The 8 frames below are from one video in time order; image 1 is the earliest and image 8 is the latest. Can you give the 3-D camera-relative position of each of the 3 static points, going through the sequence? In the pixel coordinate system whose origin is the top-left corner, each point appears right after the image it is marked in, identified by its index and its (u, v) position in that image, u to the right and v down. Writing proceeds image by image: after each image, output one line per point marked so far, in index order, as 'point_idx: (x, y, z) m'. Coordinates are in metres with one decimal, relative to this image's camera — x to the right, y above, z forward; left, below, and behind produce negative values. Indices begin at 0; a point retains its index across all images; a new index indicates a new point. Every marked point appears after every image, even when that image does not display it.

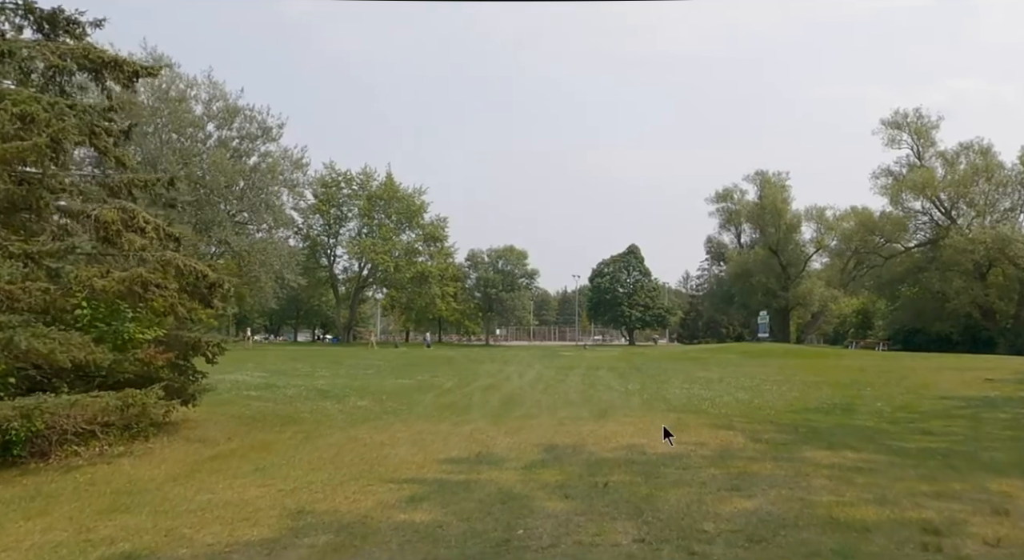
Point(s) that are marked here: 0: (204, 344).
0: (-3.9, -0.8, +9.5) m
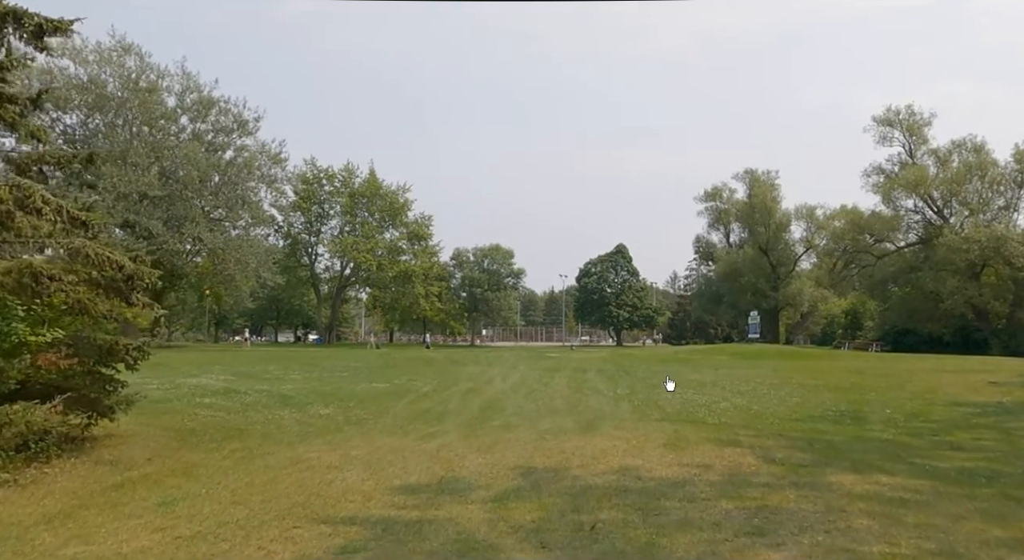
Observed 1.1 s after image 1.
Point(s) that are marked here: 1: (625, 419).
0: (-4.2, -0.7, +8.1) m
1: (+1.9, -2.3, +12.2) m
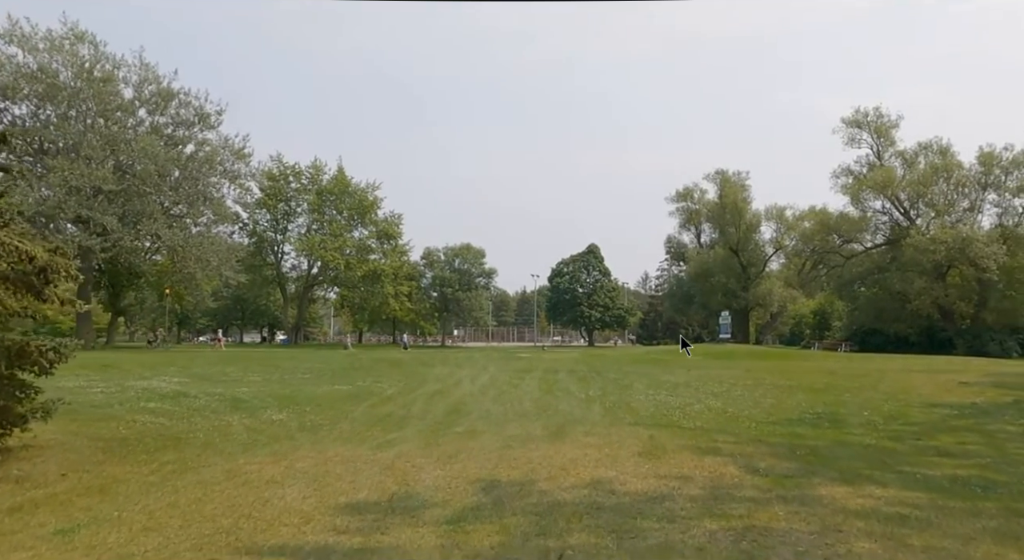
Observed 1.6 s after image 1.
0: (-4.6, -0.7, +7.2) m
1: (+1.3, -2.2, +11.6) m
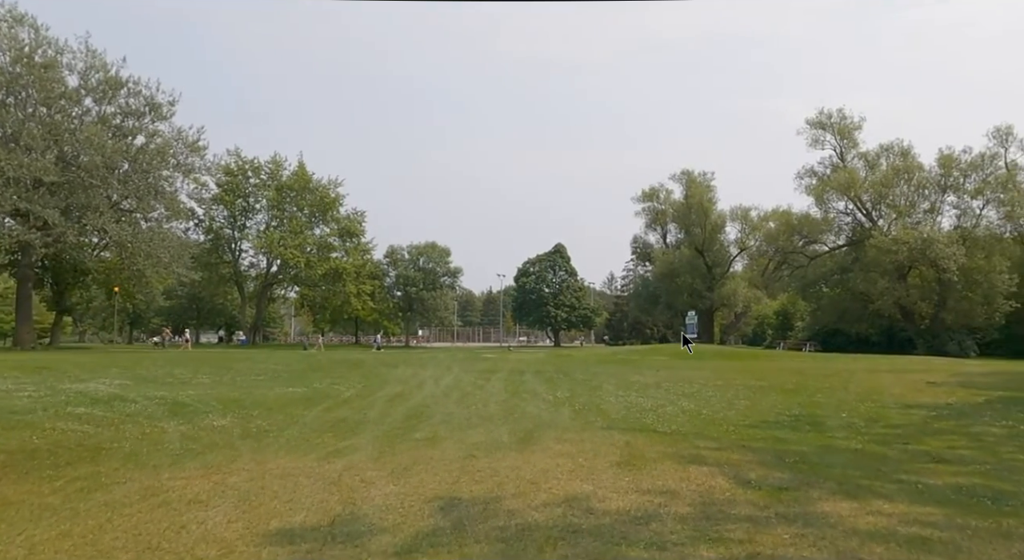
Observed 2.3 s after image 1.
0: (-4.9, -0.6, +6.2) m
1: (+0.8, -2.1, +10.8) m
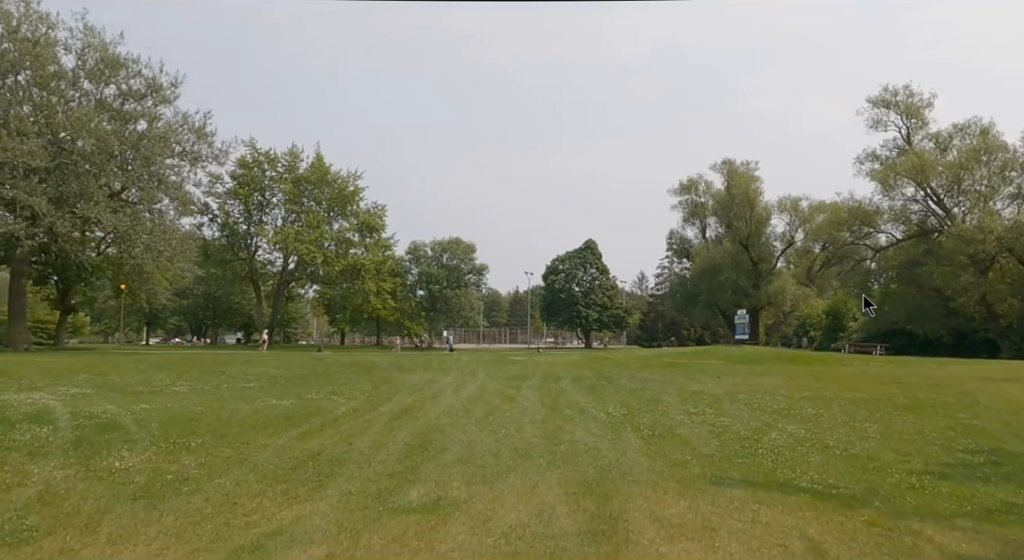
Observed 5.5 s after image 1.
0: (-4.6, -0.2, +2.3) m
1: (+1.3, -1.8, +6.7) m
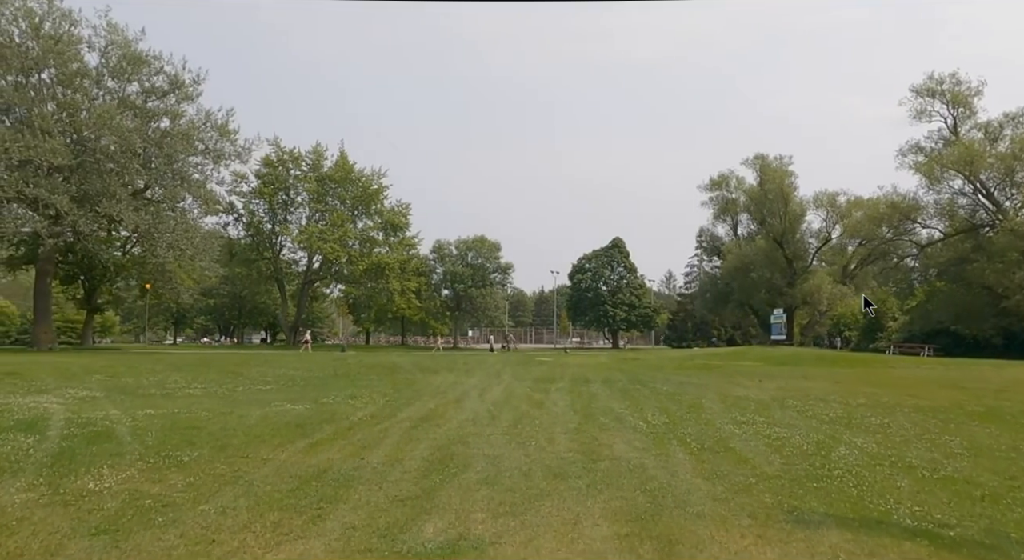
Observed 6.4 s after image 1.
0: (-4.4, -0.2, +1.2) m
1: (+1.6, -1.7, +5.4) m
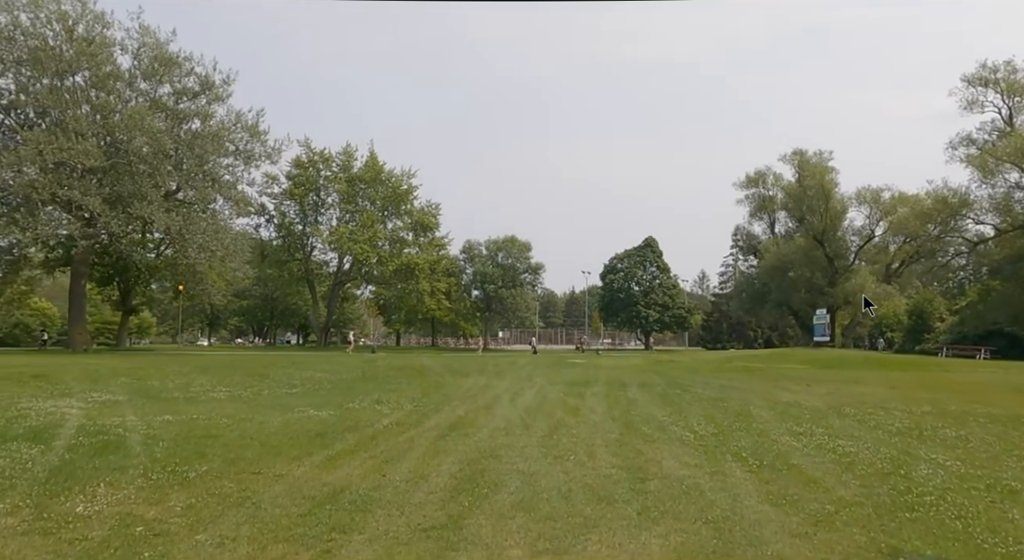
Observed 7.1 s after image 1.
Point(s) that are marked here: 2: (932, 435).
0: (-4.4, -0.2, +0.5) m
1: (+1.8, -1.7, +4.5) m
2: (+6.1, -2.3, +11.0) m
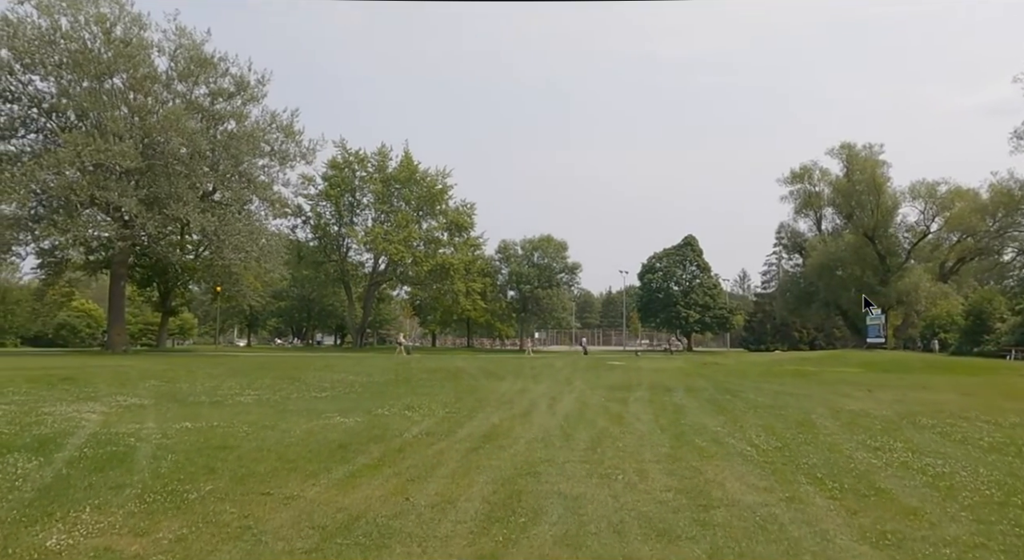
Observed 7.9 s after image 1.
0: (-4.3, -0.1, -0.3) m
1: (+2.0, -1.6, +3.3) m
2: (+6.7, -2.2, +9.6) m
